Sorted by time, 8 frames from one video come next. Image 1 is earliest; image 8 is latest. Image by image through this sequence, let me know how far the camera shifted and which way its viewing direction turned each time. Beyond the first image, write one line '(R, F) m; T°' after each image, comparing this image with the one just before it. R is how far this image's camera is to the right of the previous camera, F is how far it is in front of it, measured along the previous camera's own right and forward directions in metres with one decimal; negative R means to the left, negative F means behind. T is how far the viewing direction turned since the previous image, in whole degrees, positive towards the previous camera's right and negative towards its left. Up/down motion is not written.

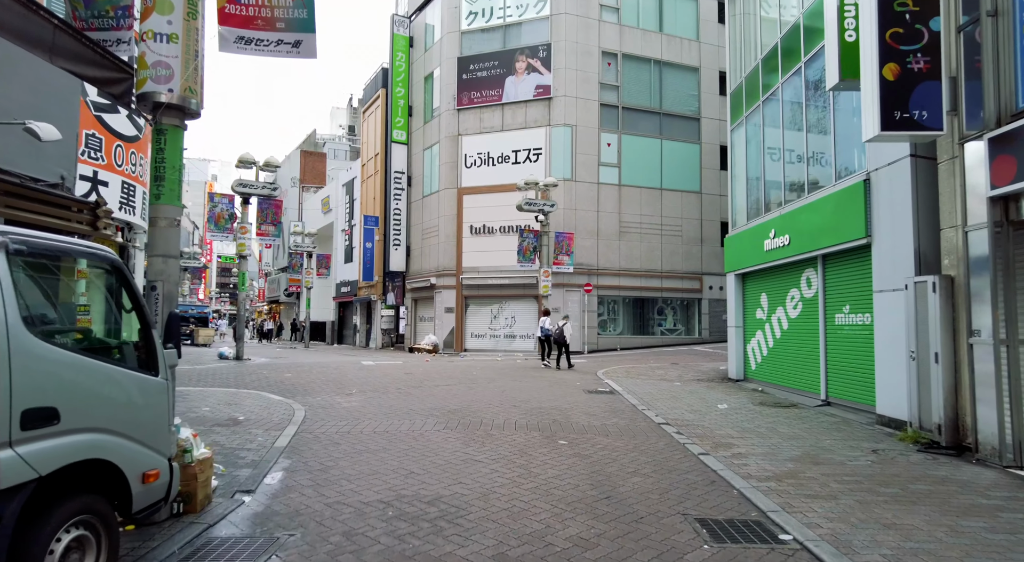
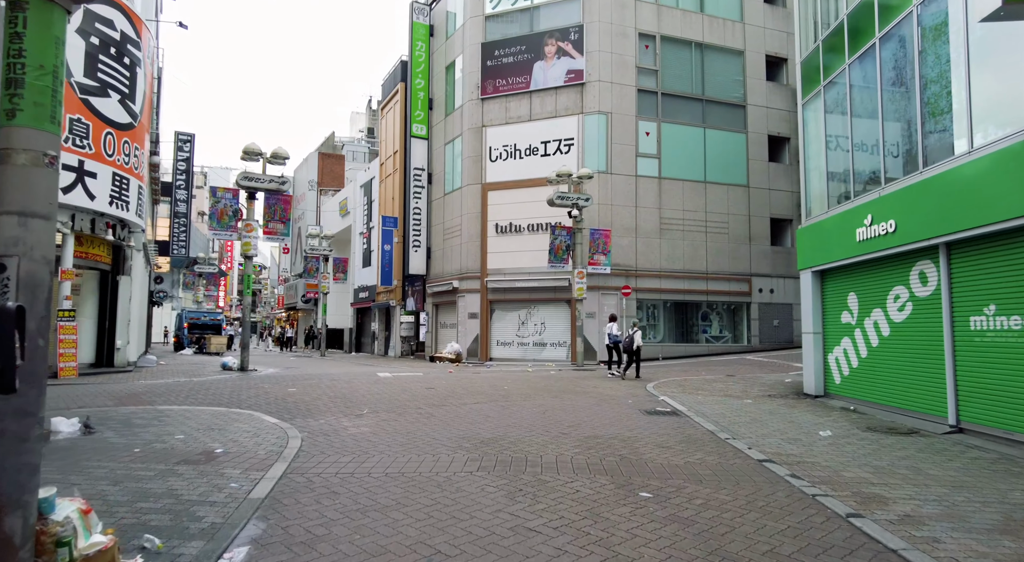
(-0.4, +2.2) m; -2°
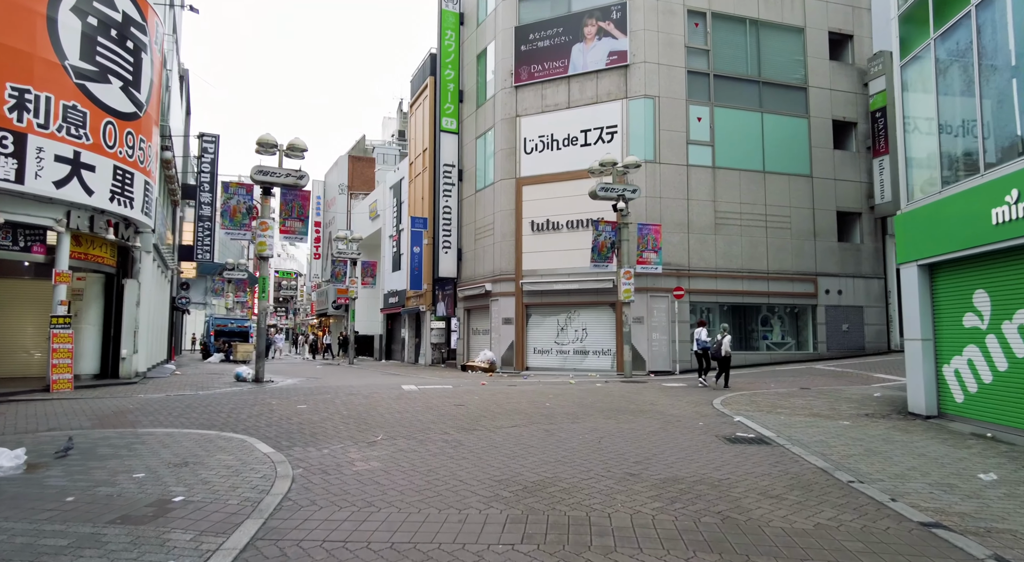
(-0.2, +2.0) m; -3°
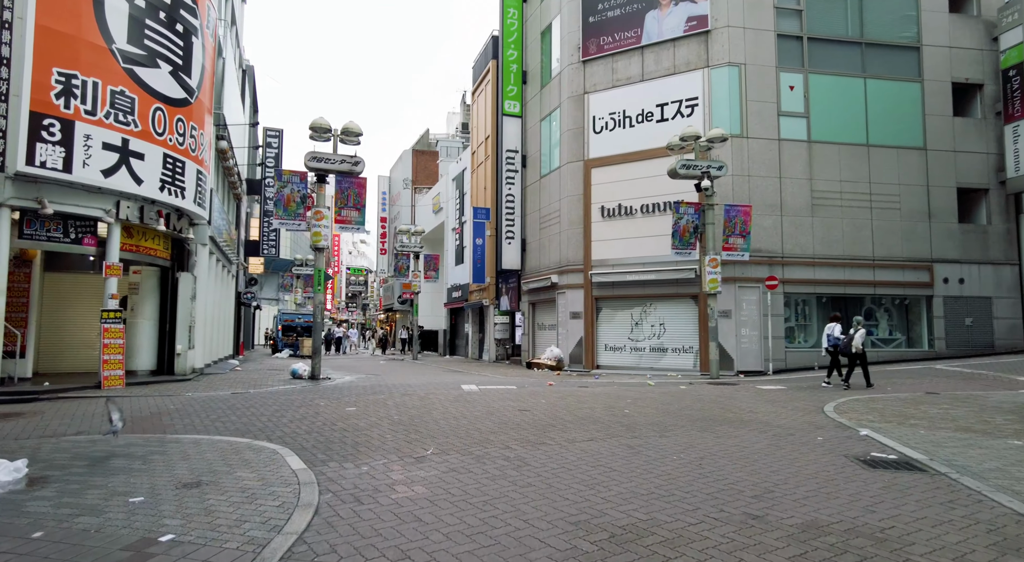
(-0.1, +1.5) m; -6°
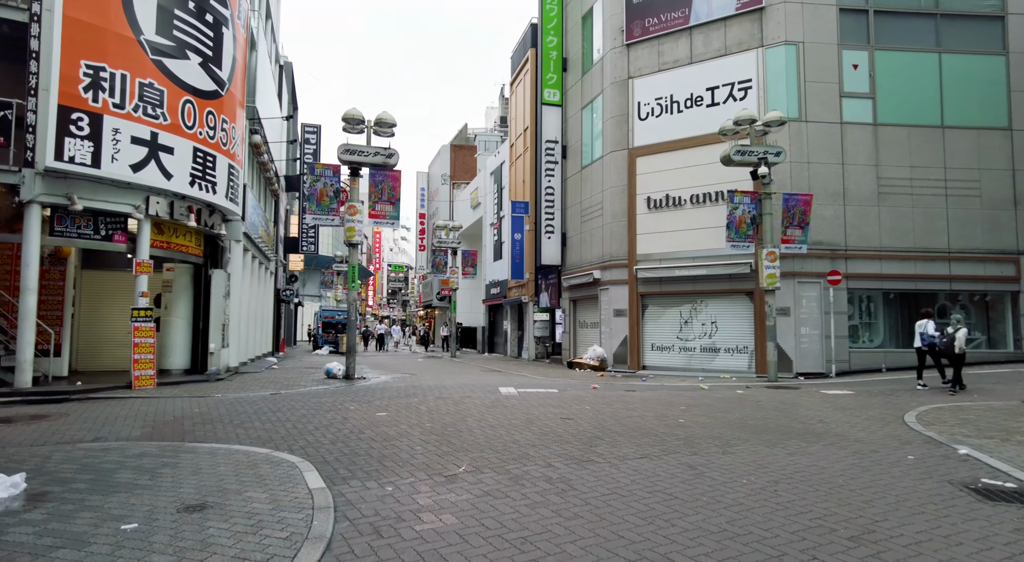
(0.0, +0.9) m; -4°
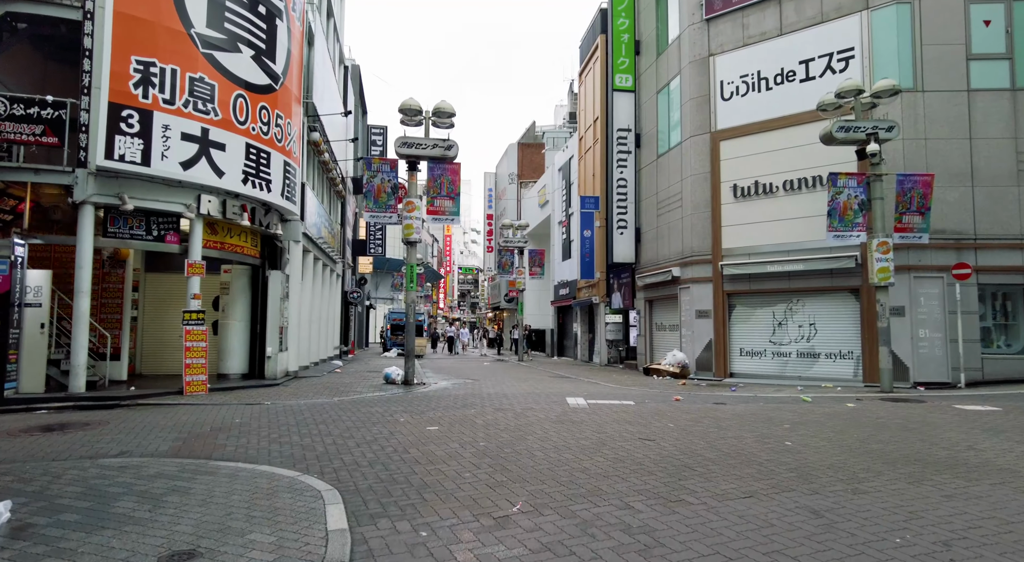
(+0.1, +1.3) m; -7°
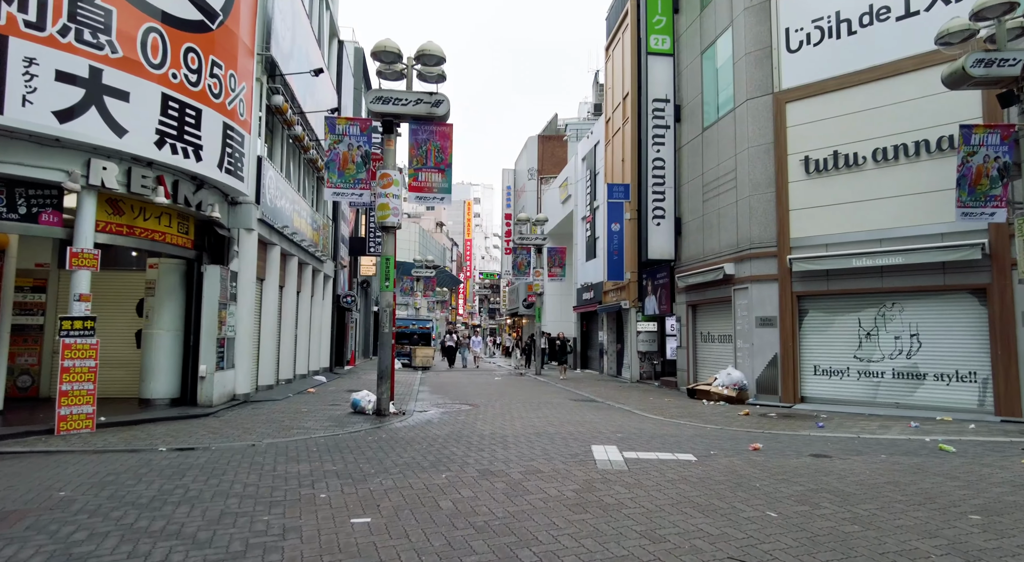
(+0.3, +3.7) m; -2°
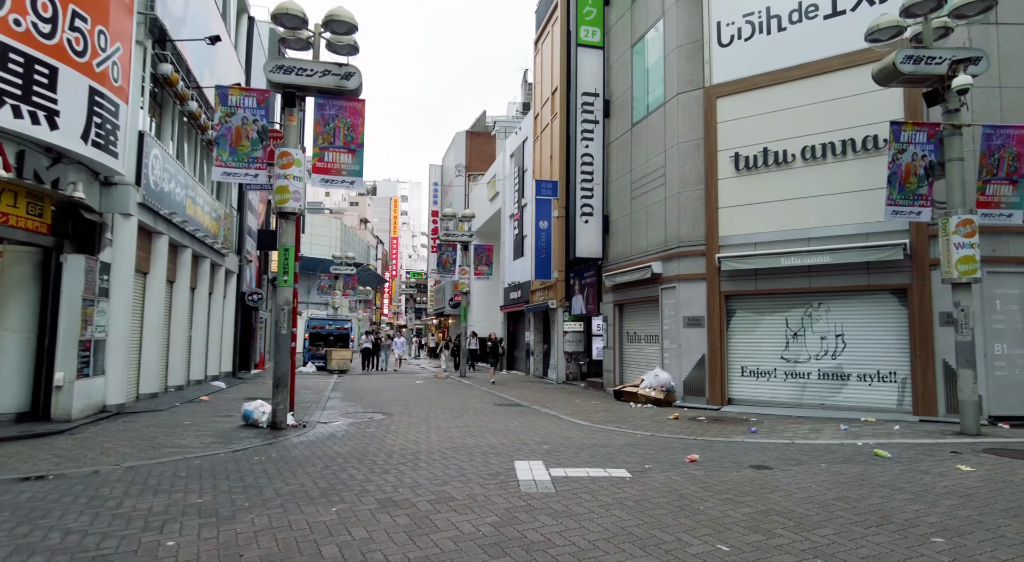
(+0.2, +1.0) m; +7°
